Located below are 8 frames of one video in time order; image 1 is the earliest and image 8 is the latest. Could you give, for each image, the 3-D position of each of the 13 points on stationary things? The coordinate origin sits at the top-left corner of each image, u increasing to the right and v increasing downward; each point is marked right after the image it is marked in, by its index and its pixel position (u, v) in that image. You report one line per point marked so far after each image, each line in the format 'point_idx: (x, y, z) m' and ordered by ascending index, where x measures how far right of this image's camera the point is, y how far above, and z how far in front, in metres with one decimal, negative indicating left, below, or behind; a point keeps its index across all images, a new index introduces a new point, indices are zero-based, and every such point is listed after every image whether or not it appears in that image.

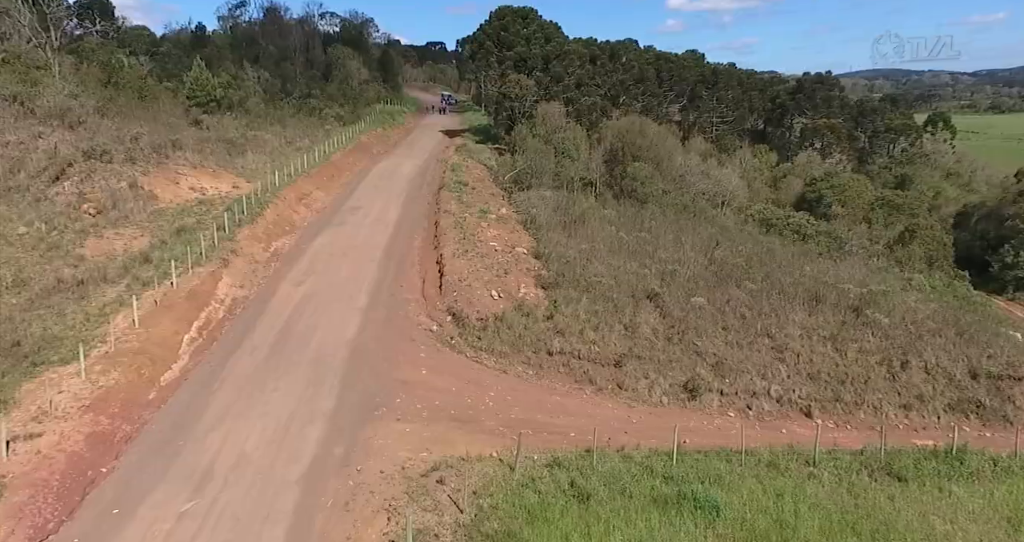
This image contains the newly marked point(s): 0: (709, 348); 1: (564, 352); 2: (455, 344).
0: (+5.0, -2.0, +17.8) m
1: (+1.3, -2.0, +17.8) m
2: (-1.5, -1.9, +18.3) m
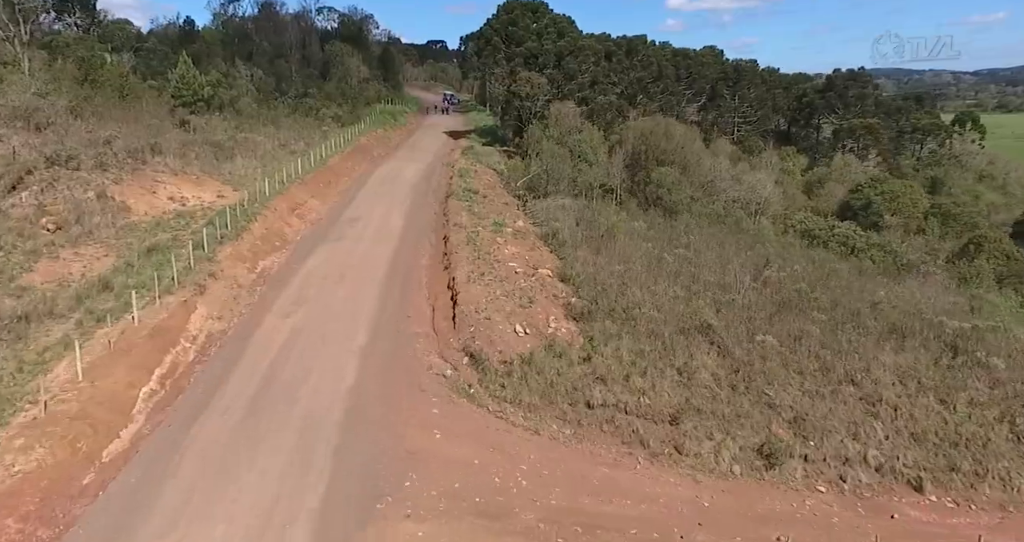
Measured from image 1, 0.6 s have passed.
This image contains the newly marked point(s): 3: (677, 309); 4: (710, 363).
0: (+5.6, -2.7, +14.5) m
1: (+2.0, -2.8, +14.5) m
2: (-0.8, -2.6, +15.1) m
3: (+4.2, -1.0, +18.0) m
4: (+4.4, -2.0, +15.6) m
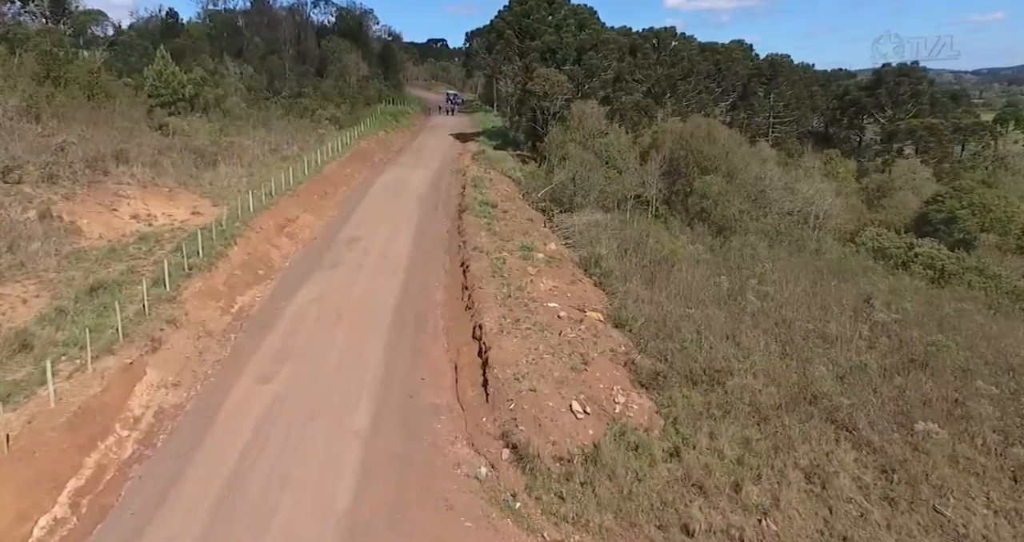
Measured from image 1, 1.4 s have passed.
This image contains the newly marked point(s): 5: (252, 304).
0: (+6.6, -3.7, +10.1) m
1: (+2.9, -3.8, +10.1) m
2: (+0.1, -3.6, +10.7) m
3: (+5.2, -2.0, +13.6) m
4: (+5.3, -3.0, +11.2) m
5: (-7.0, -0.9, +19.1) m
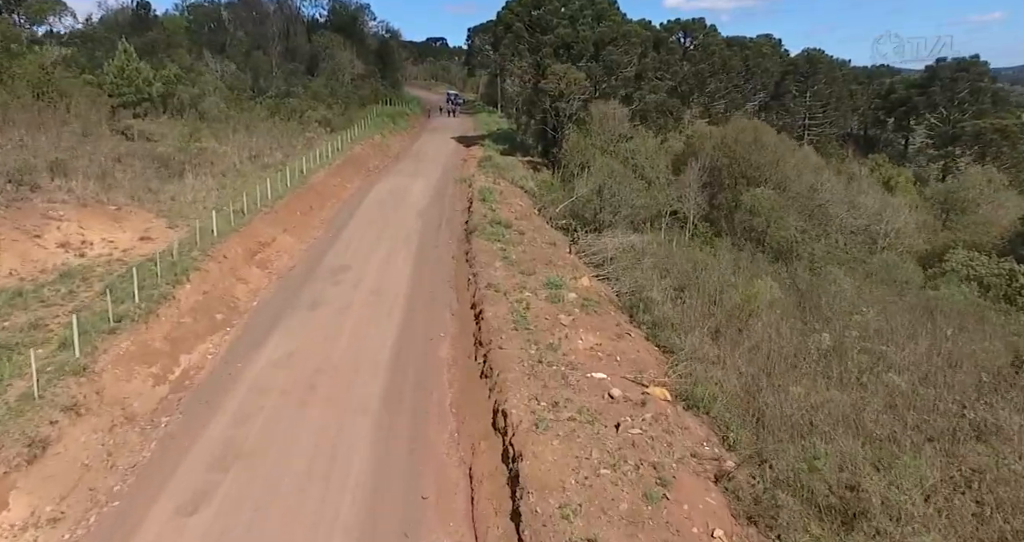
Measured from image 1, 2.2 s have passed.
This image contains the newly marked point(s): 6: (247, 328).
0: (+7.2, -4.7, +5.6) m
1: (+3.5, -4.8, +5.6) m
2: (+0.7, -4.7, +6.2) m
3: (+5.8, -3.0, +9.1) m
4: (+5.9, -4.0, +6.7) m
5: (-6.5, -1.9, +14.6) m
6: (-6.3, -1.4, +16.7) m
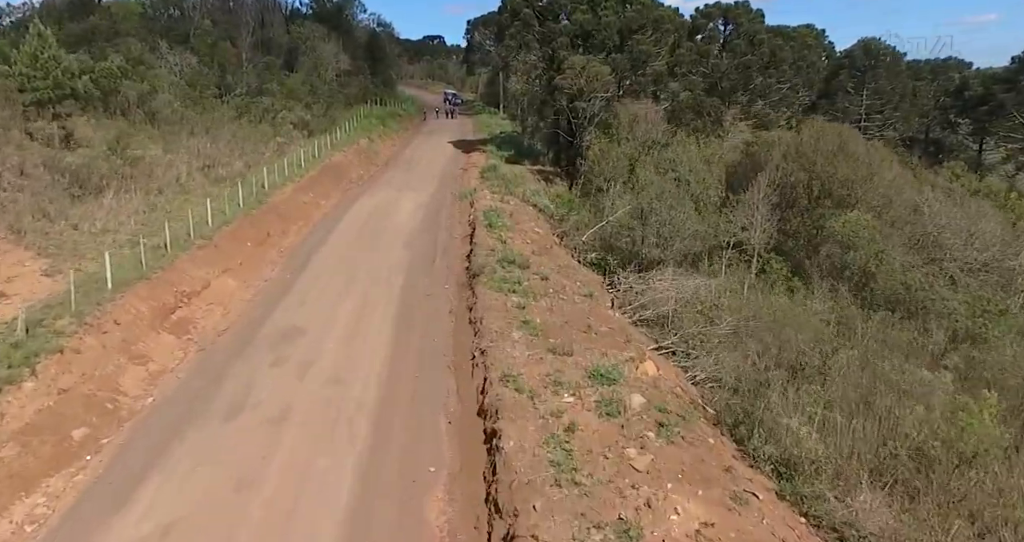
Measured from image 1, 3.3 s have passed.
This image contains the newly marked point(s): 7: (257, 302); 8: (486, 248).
0: (+7.7, -6.0, -0.7) m
1: (+4.0, -6.1, -0.7) m
2: (+1.2, -6.0, -0.1) m
3: (+6.3, -4.4, +2.8) m
4: (+6.4, -5.4, +0.4) m
5: (-6.0, -3.3, +8.3) m
6: (-5.9, -2.7, +10.4) m
7: (-6.4, -0.7, +17.5) m
8: (-0.8, +0.7, +19.5) m
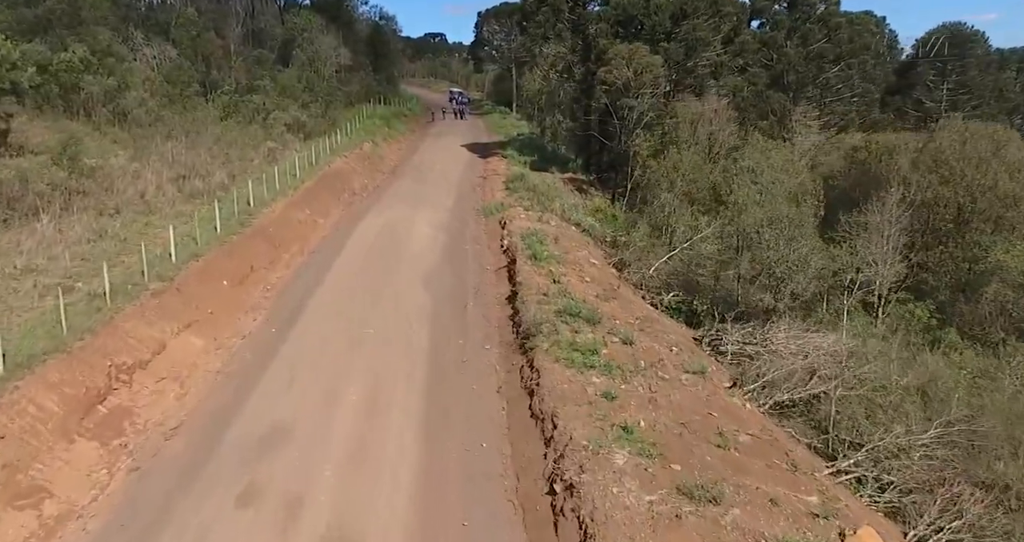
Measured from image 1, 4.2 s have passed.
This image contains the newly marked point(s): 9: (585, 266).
0: (+8.9, -7.1, -5.6) m
1: (+5.2, -7.2, -5.6) m
2: (+2.5, -7.1, -5.0) m
3: (+7.5, -5.4, -2.1) m
4: (+7.7, -6.4, -4.5) m
5: (-4.7, -4.4, +3.4) m
6: (-4.6, -3.8, +5.5) m
7: (-5.1, -1.8, +12.6) m
8: (+0.5, -0.4, +14.6) m
9: (+1.6, +0.3, +17.4) m
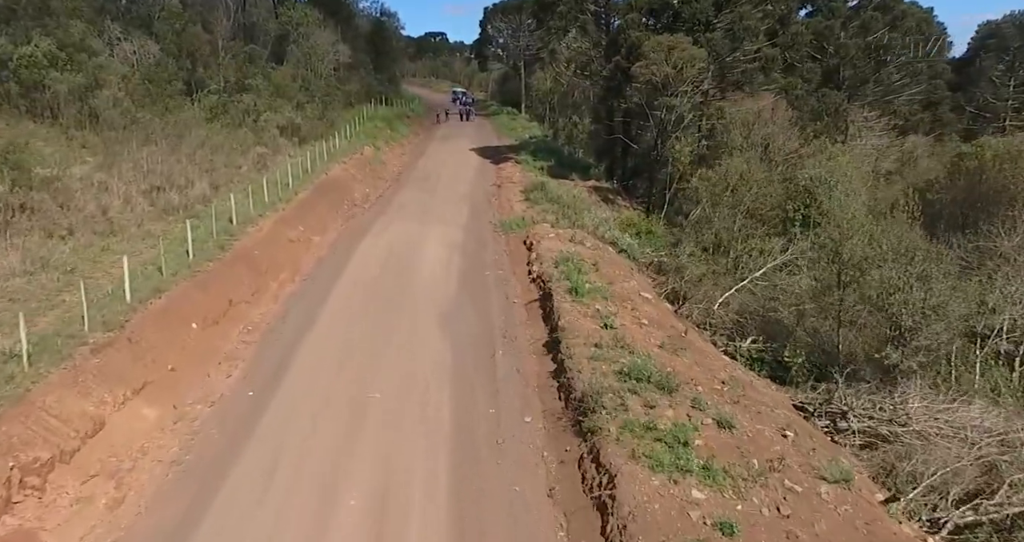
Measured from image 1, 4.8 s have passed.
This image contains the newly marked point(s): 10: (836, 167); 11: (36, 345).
0: (+9.7, -7.8, -8.9) m
1: (+6.0, -7.9, -8.9) m
2: (+3.2, -7.8, -8.3) m
3: (+8.2, -6.1, -5.4) m
4: (+8.4, -7.2, -7.8) m
5: (-4.0, -5.1, +0.1) m
6: (-3.9, -4.6, +2.2) m
7: (-4.4, -2.5, +9.3) m
8: (+1.2, -1.1, +11.3) m
9: (+2.4, -0.4, +14.1) m
10: (+8.8, +2.6, +18.1) m
11: (-6.8, -1.1, +10.2) m
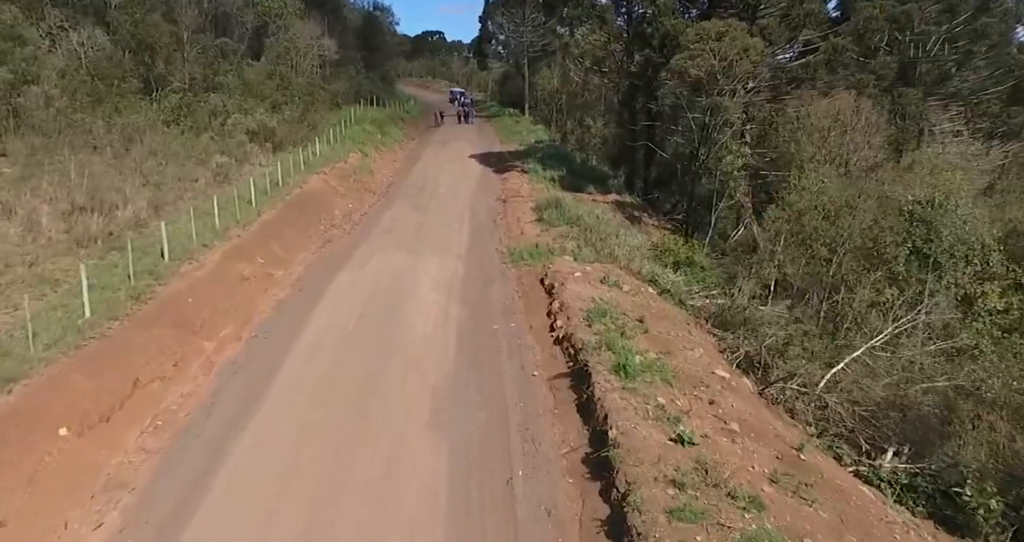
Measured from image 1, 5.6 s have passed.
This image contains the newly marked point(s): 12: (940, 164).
0: (+10.0, -8.8, -13.3) m
1: (+6.4, -8.9, -13.3) m
2: (+3.6, -8.8, -12.8) m
3: (+8.6, -7.1, -9.8) m
4: (+8.8, -8.1, -12.2) m
5: (-3.6, -6.1, -4.4) m
6: (-3.5, -5.6, -2.2) m
7: (-4.1, -3.6, +4.8) m
8: (+1.5, -2.2, +6.8) m
9: (+2.7, -1.5, +9.7) m
10: (+9.1, +1.6, +13.7) m
11: (-6.5, -2.1, +5.7) m
12: (+11.6, +3.2, +19.9) m
